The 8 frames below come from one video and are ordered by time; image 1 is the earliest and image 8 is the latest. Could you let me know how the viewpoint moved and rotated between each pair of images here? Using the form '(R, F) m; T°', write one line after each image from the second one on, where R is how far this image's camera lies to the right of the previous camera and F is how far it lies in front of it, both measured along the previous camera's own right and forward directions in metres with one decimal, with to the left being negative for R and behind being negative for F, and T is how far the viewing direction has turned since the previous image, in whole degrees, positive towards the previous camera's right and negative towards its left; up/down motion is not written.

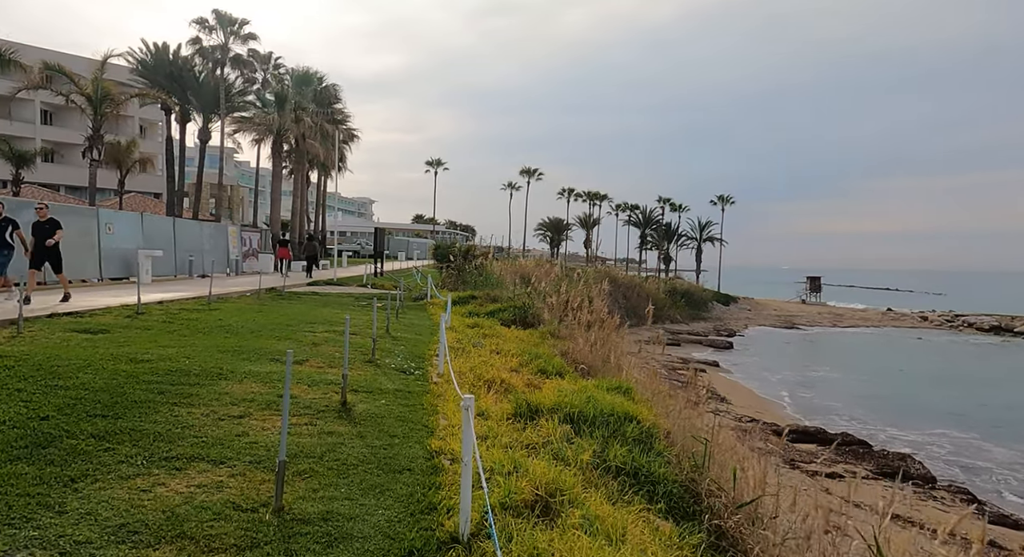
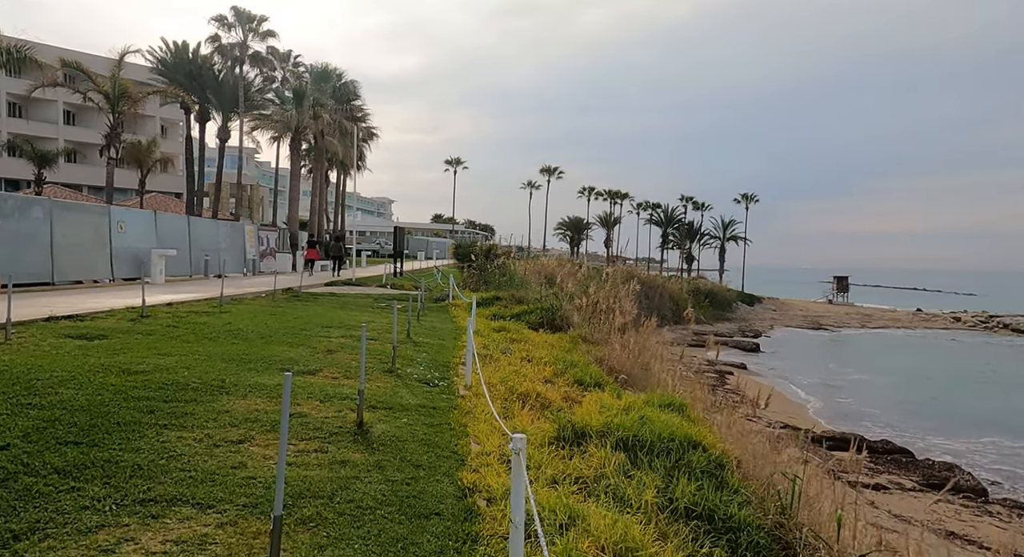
(-0.2, +0.9) m; -2°
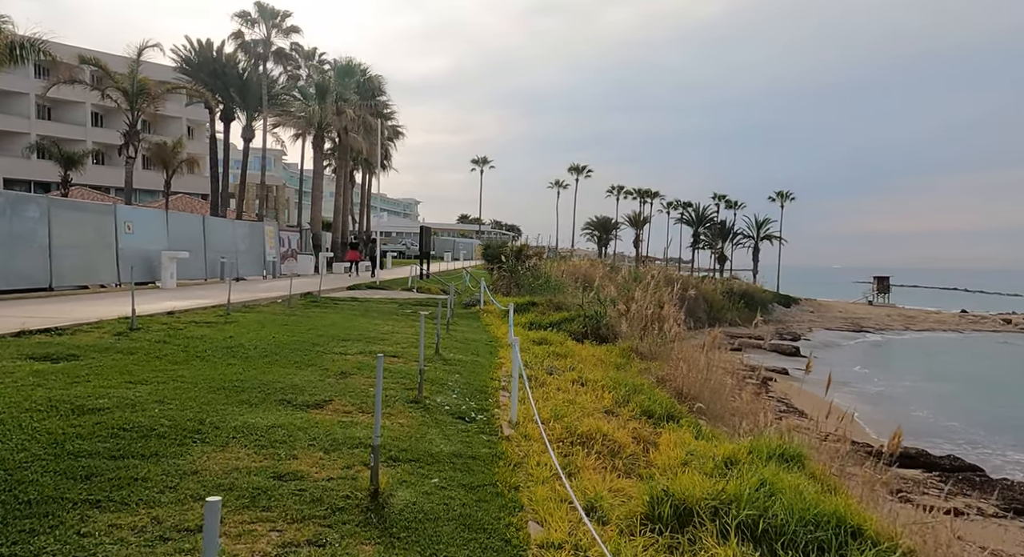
(-0.3, +1.6) m; -2°
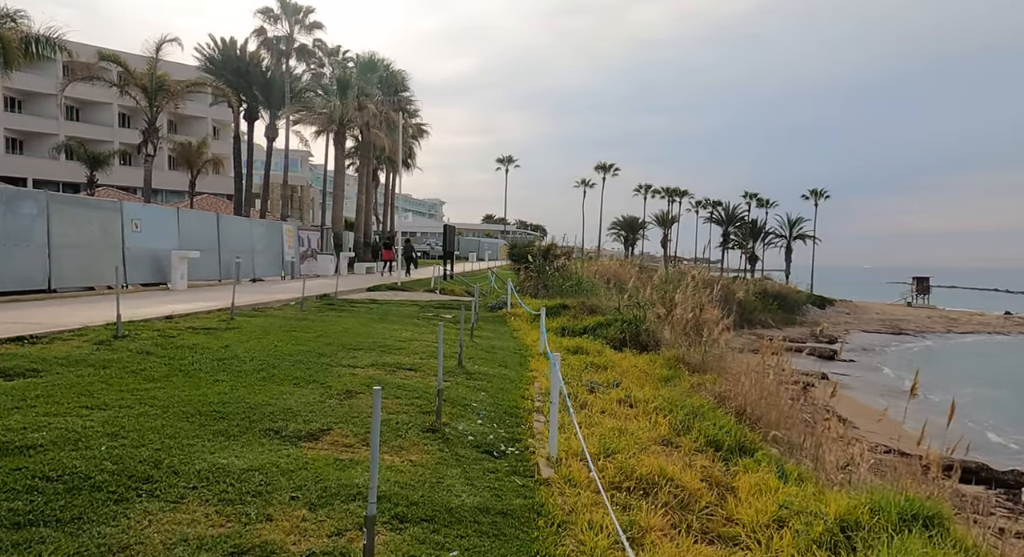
(-0.1, +1.2) m; -2°
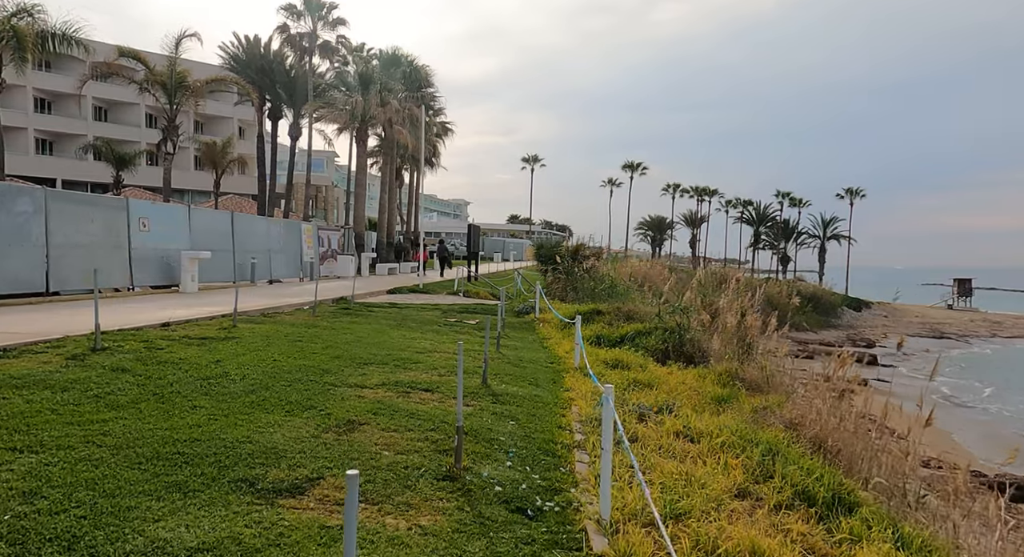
(-0.1, +1.1) m; -2°
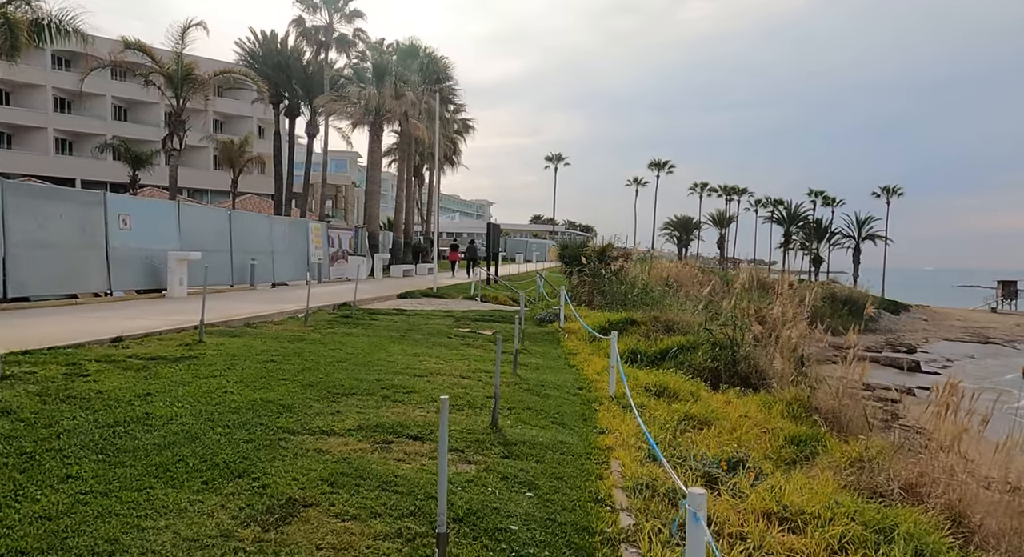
(0.0, +1.7) m; -2°
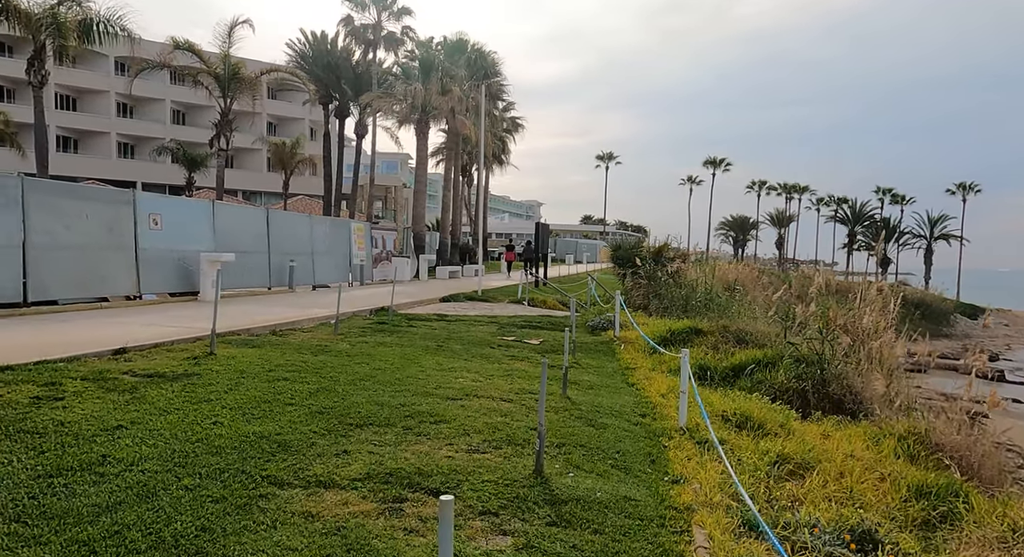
(0.0, +1.2) m; -4°
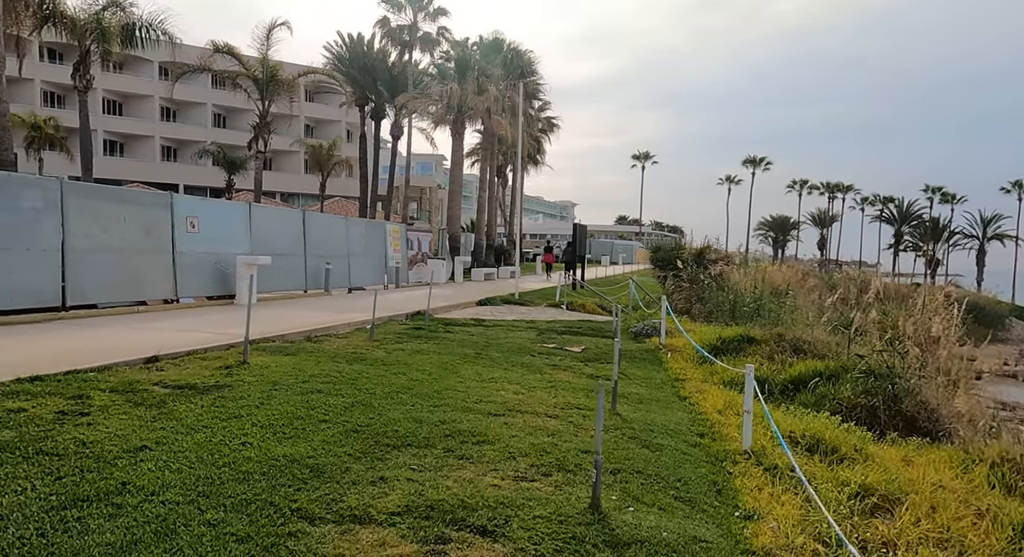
(-0.1, +0.4) m; -3°
